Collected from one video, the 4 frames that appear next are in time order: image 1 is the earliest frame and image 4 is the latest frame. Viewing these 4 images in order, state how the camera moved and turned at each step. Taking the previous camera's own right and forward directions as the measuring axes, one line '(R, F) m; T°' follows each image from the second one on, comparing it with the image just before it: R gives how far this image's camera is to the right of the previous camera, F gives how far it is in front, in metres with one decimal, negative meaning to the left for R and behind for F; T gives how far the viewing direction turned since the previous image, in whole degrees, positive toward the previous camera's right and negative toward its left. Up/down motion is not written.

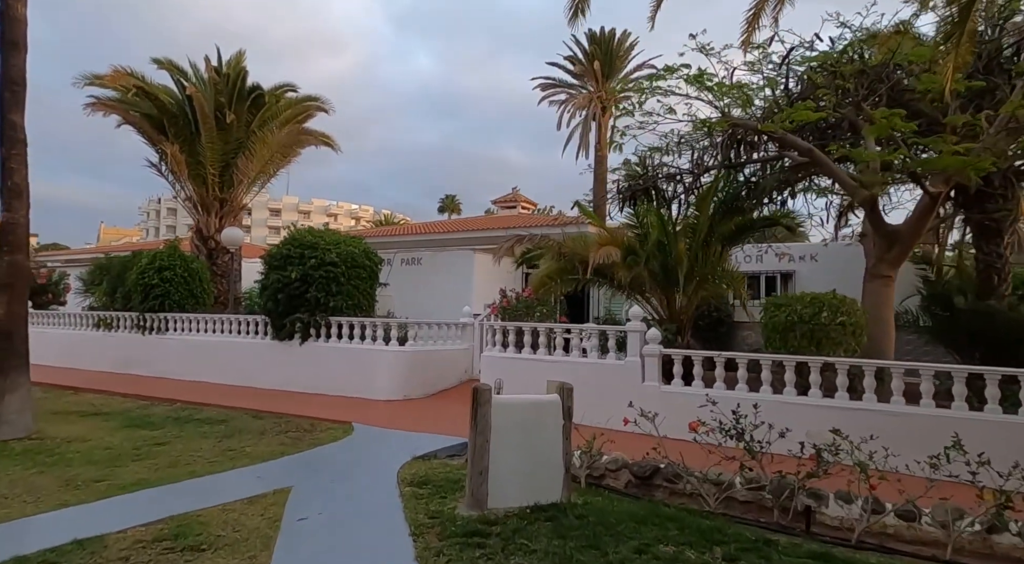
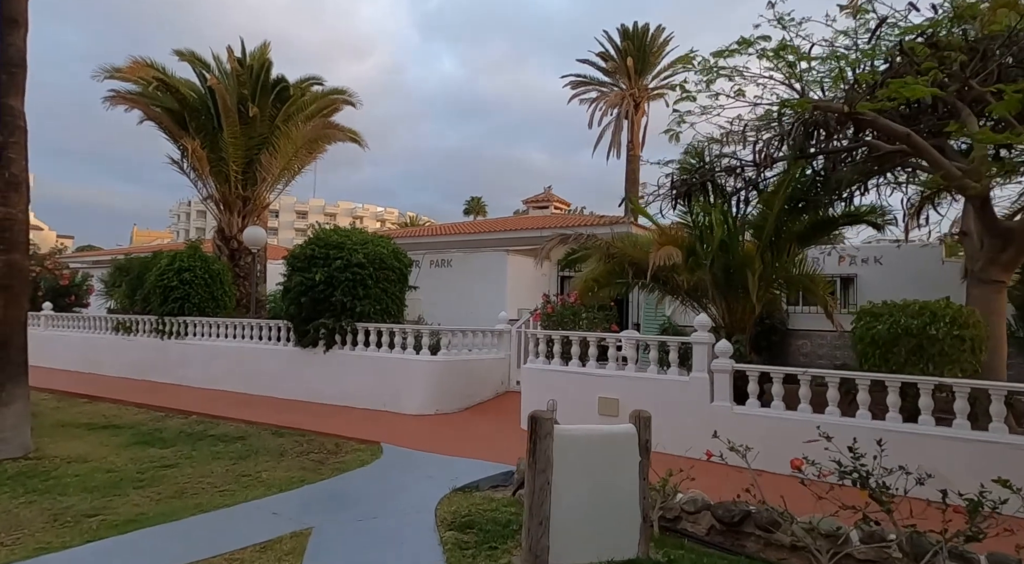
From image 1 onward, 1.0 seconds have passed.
(-0.3, +1.0) m; -2°
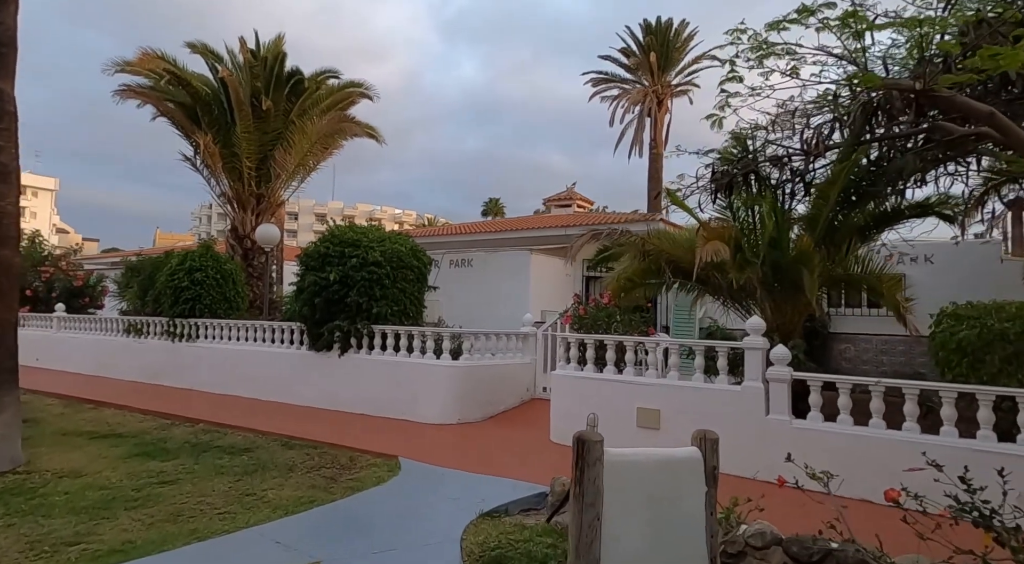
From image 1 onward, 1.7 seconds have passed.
(-0.1, +0.7) m; -2°
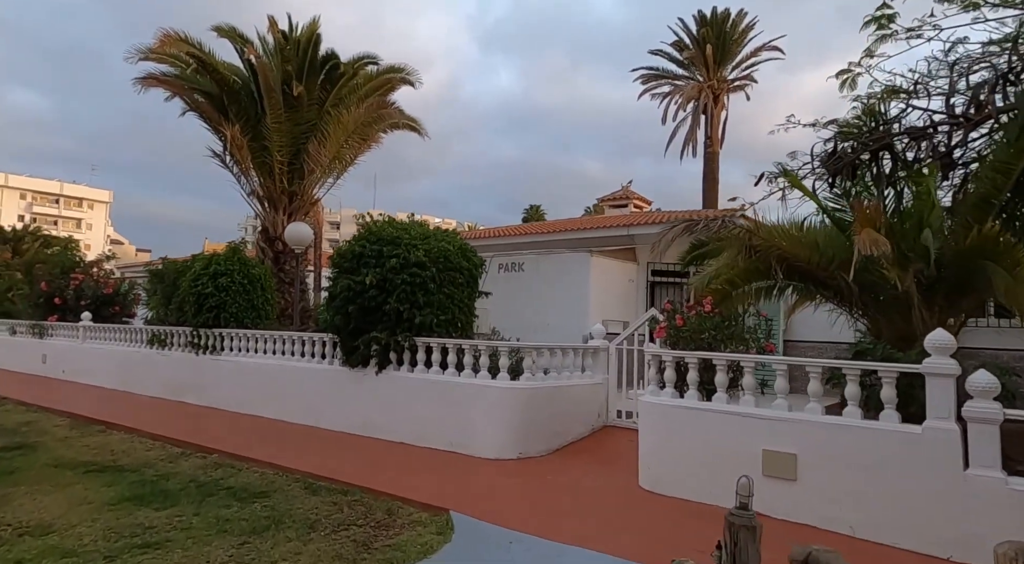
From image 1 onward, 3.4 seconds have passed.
(-0.4, +1.7) m; -3°
